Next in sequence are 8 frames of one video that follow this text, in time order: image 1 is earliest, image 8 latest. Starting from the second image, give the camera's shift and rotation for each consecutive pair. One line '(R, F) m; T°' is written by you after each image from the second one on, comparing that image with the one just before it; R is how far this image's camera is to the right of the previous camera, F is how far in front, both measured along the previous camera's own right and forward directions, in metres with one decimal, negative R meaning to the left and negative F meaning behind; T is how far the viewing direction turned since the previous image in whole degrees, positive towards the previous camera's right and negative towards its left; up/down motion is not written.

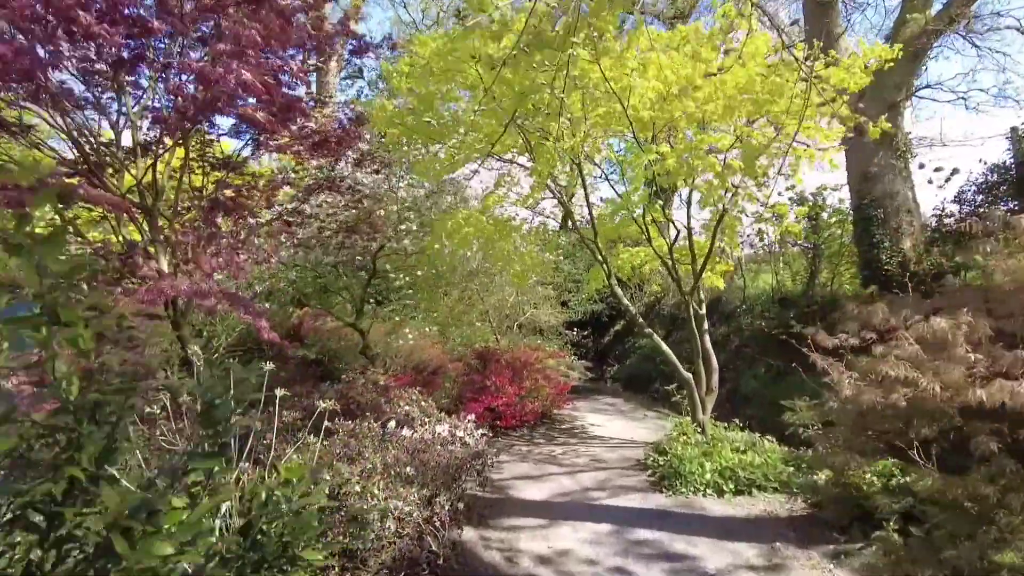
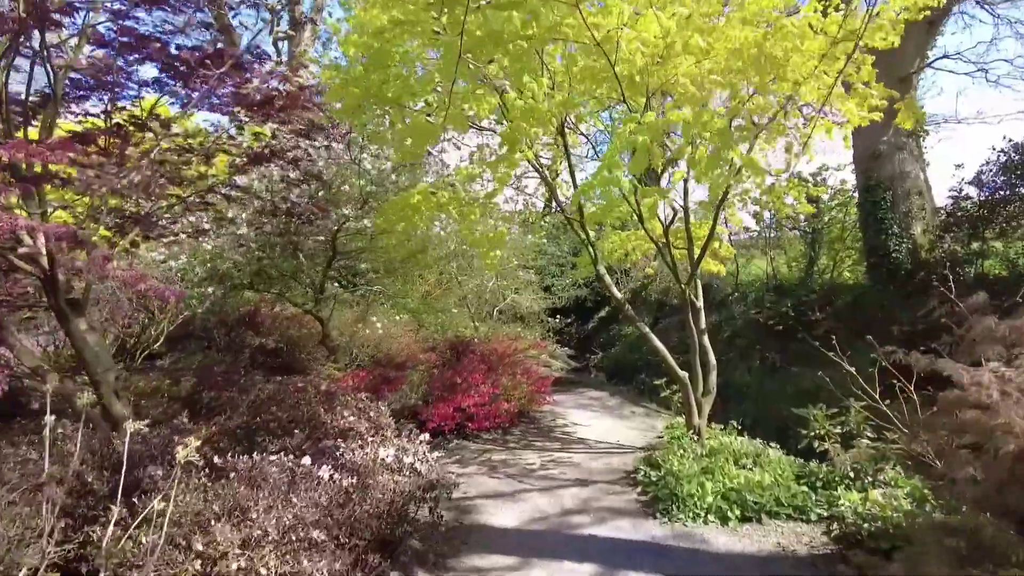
(+0.1, +0.7) m; +1°
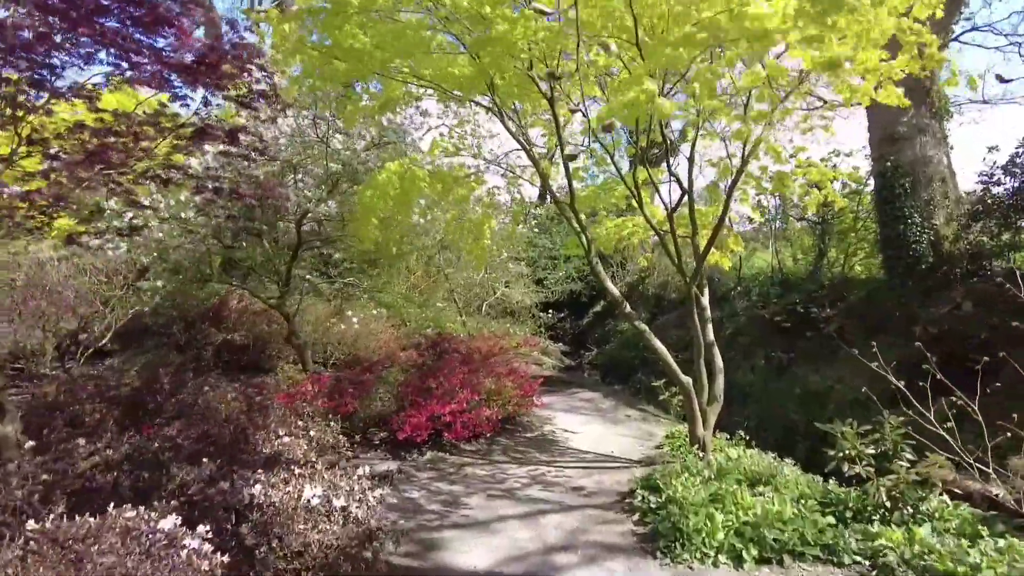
(+0.1, +0.6) m; 0°
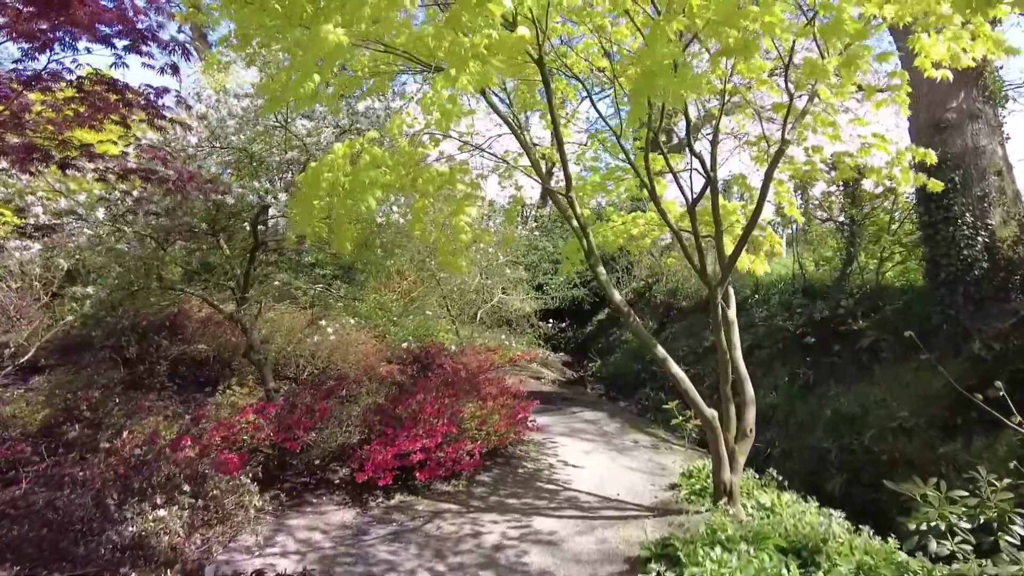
(+0.1, +0.8) m; 0°
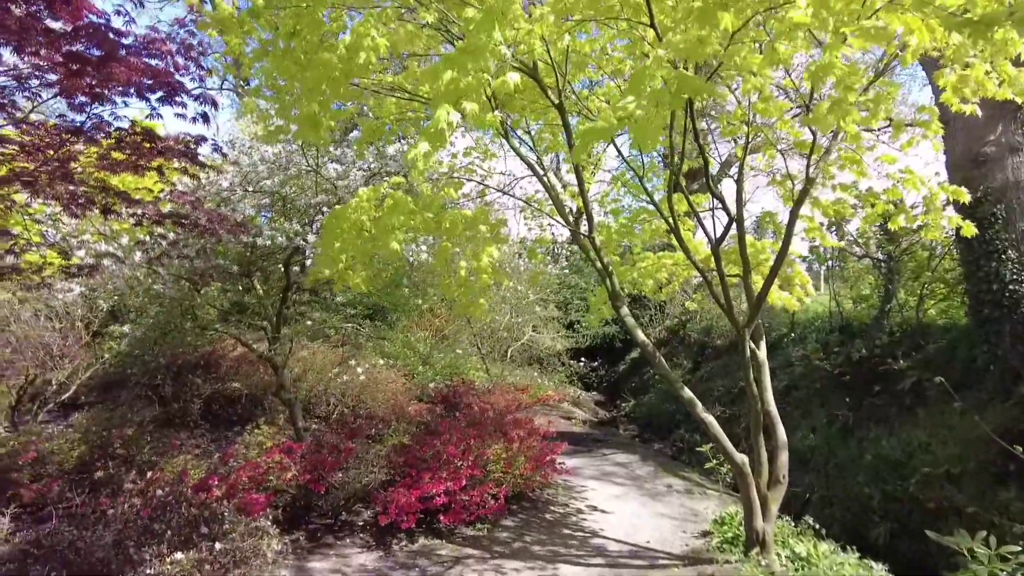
(+0.1, 0.0) m; -3°
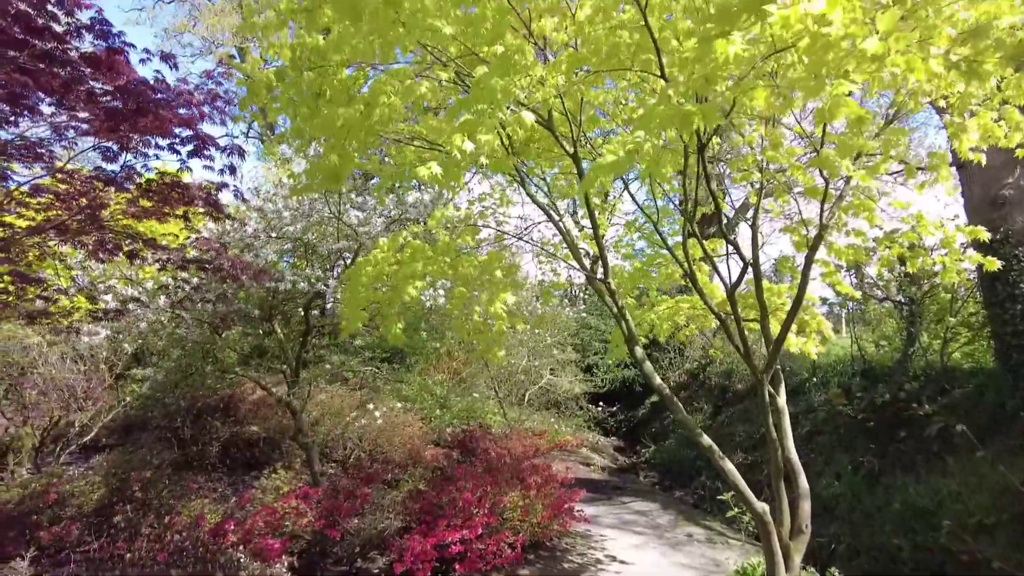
(0.0, 0.0) m; -2°
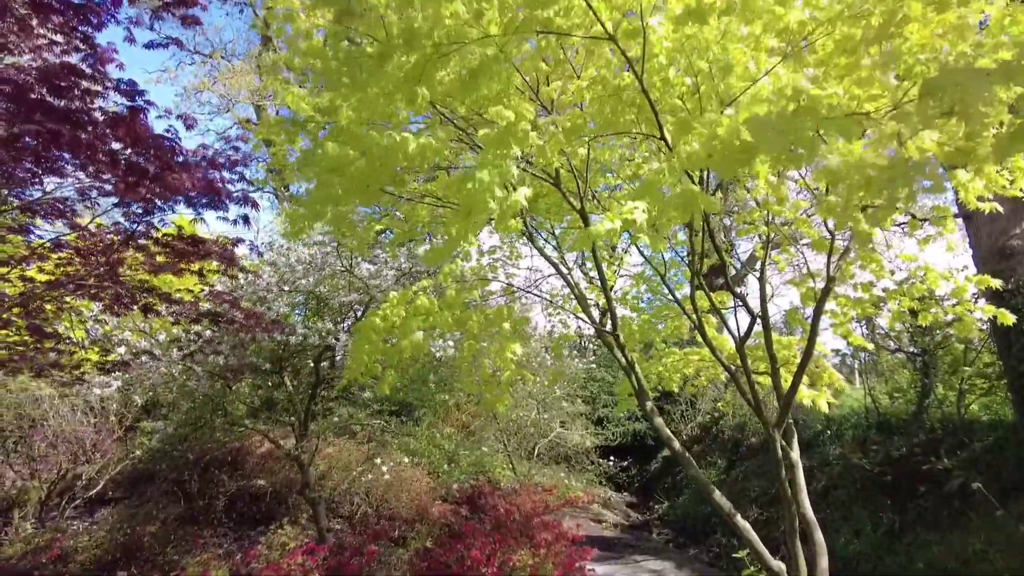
(0.0, 0.0) m; -1°
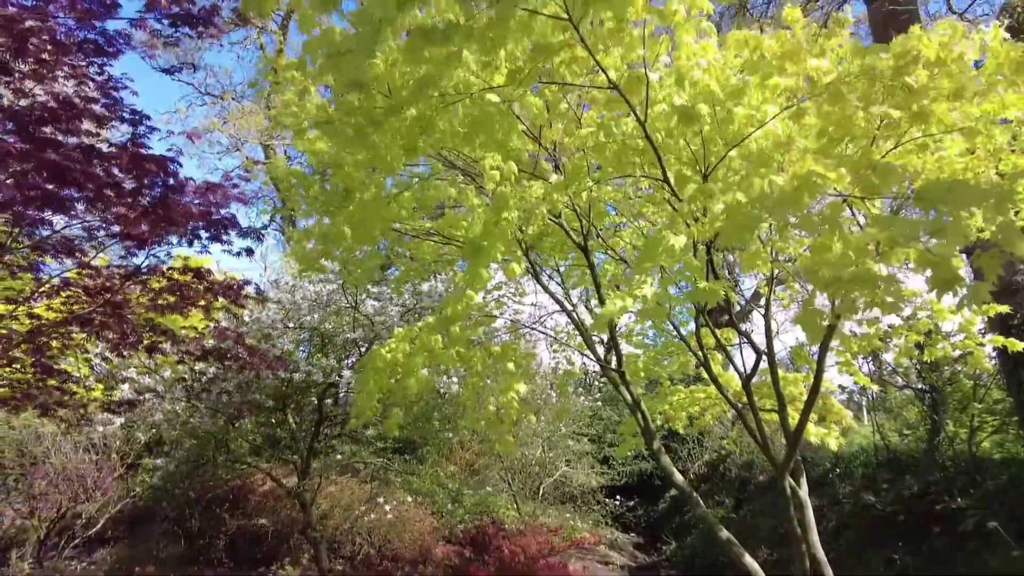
(0.0, 0.0) m; 0°
